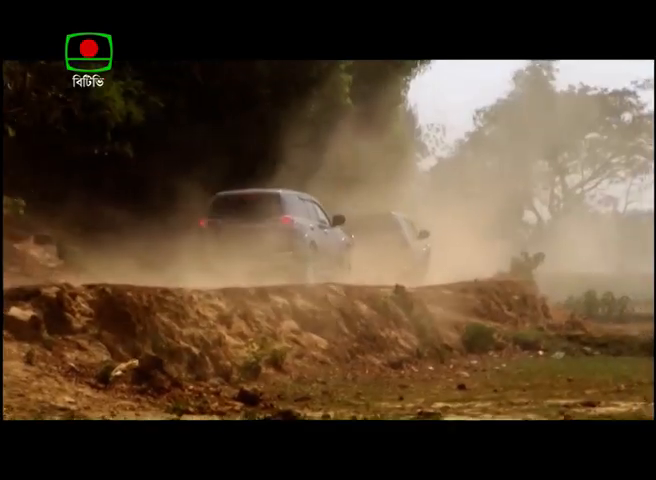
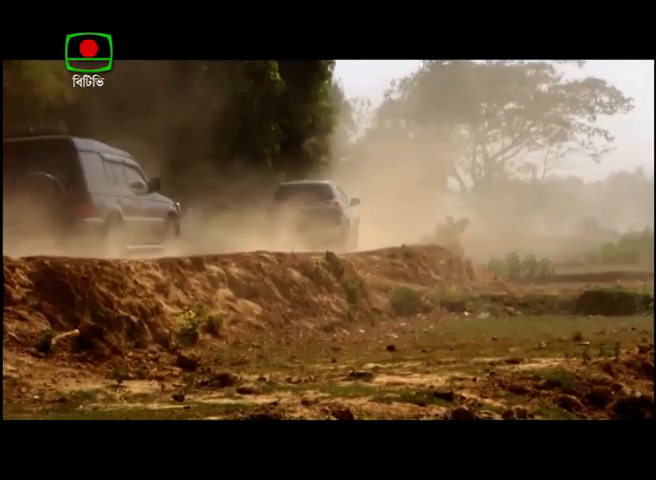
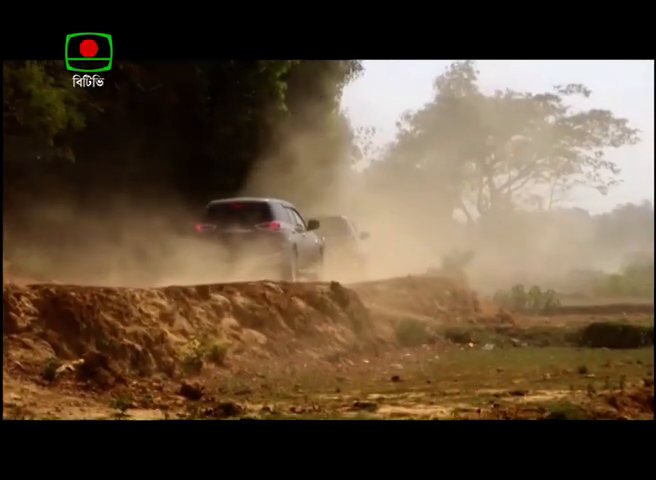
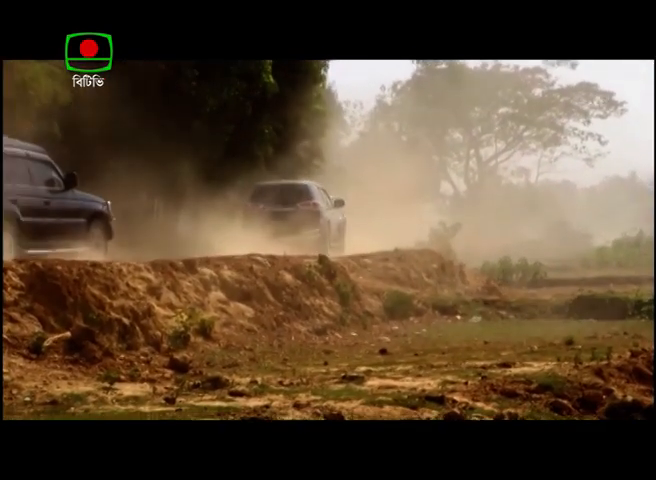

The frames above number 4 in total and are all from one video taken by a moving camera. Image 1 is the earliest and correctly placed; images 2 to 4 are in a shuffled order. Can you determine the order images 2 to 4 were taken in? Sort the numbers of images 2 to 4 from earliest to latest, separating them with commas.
3, 4, 2
